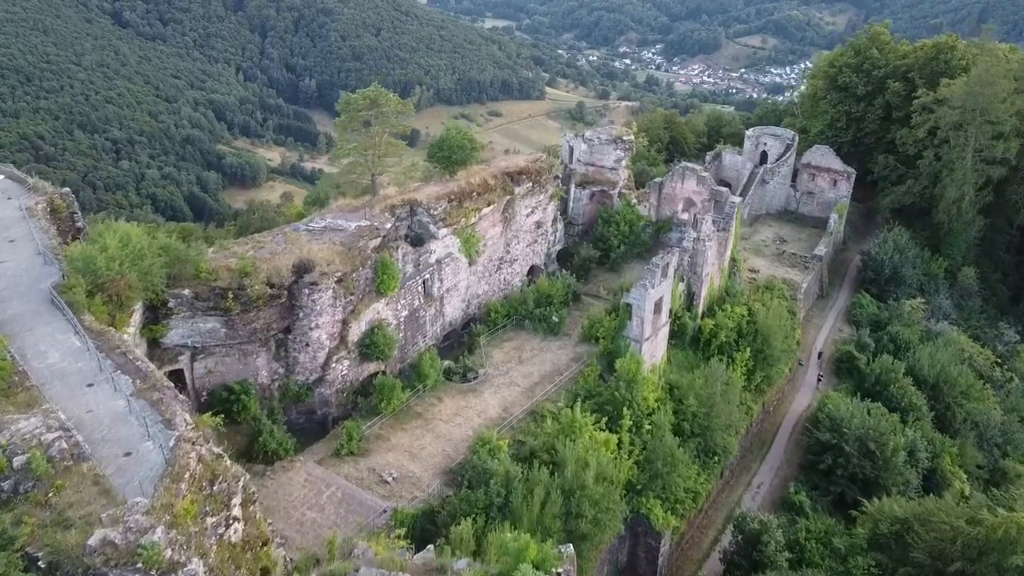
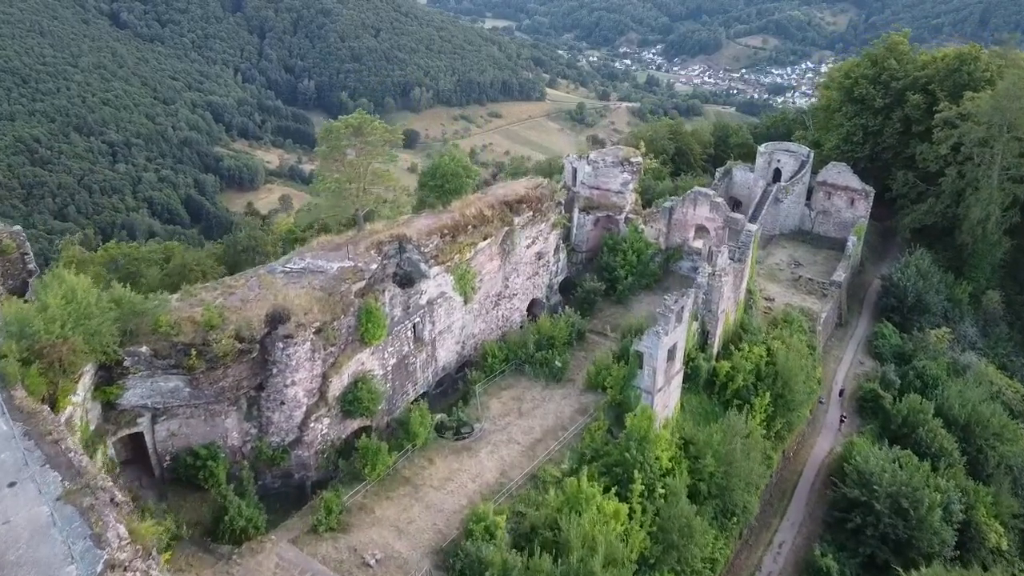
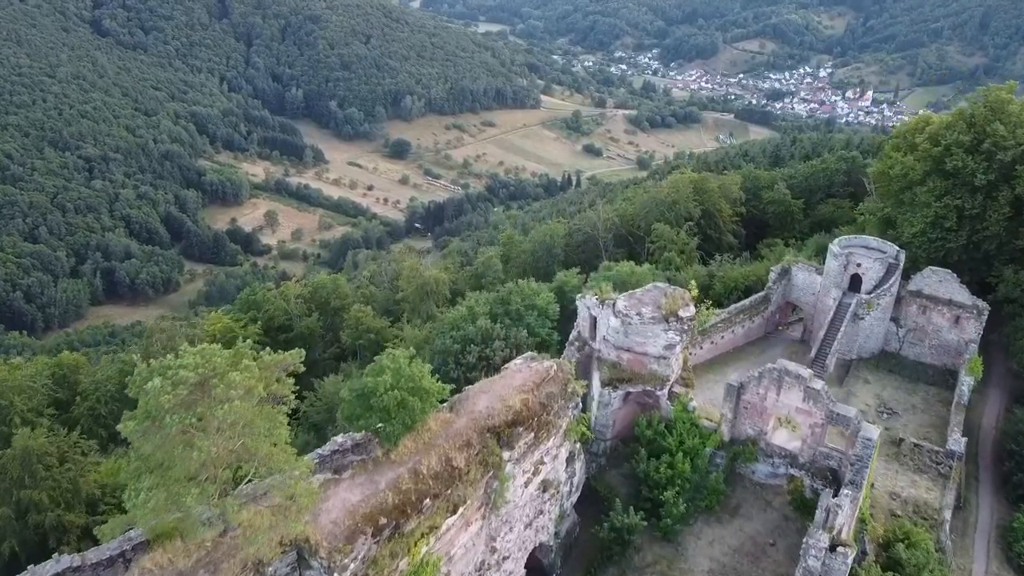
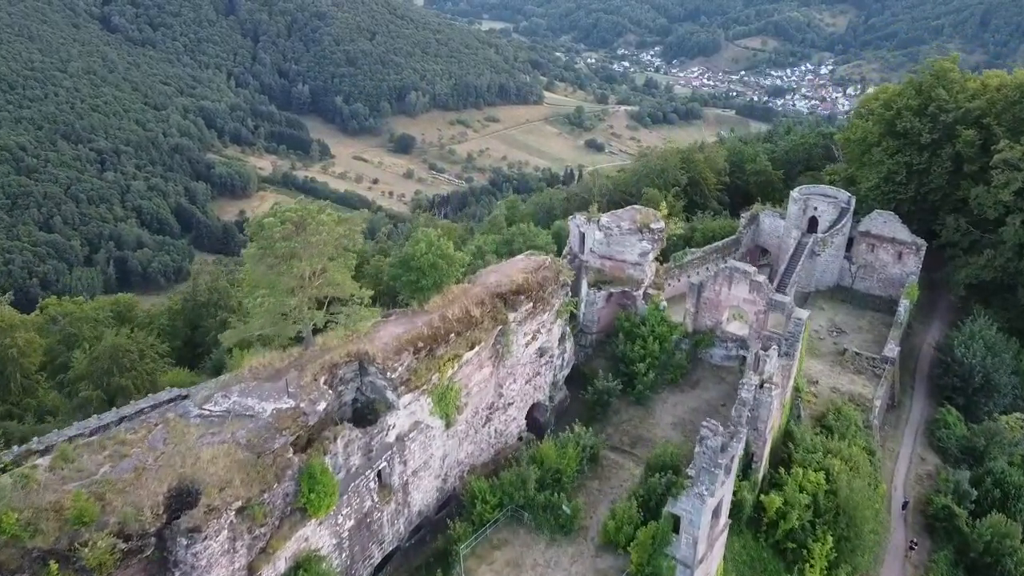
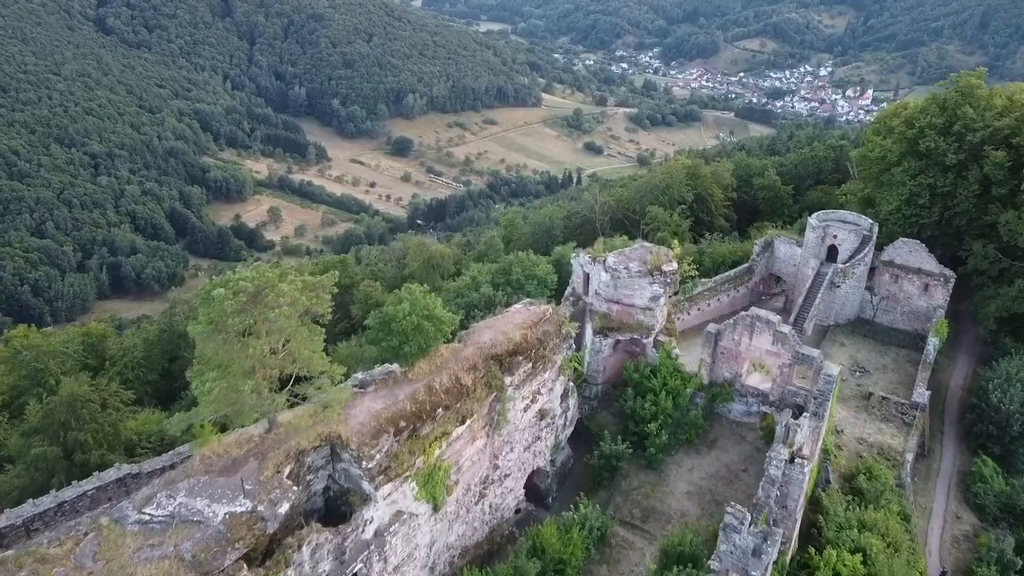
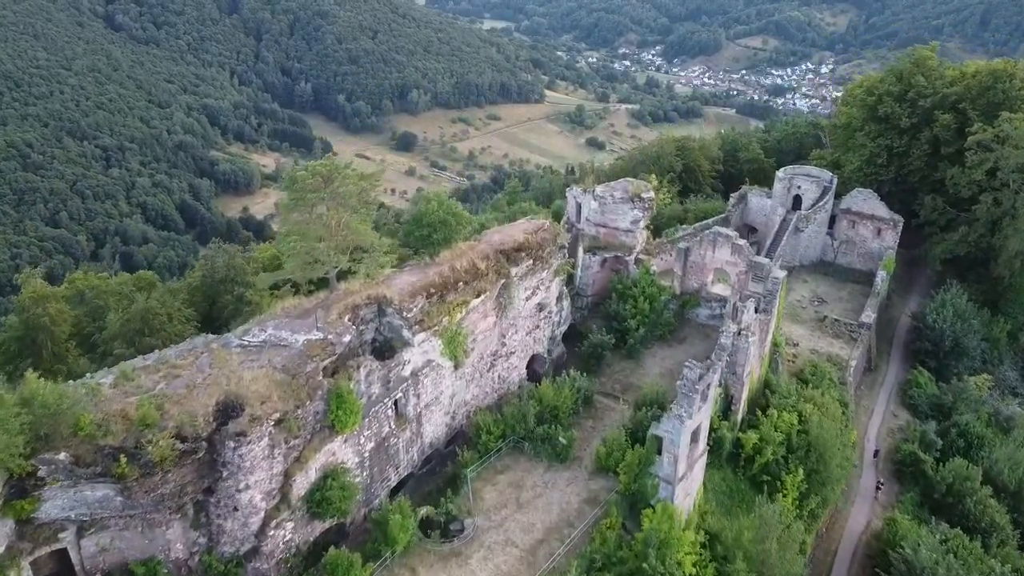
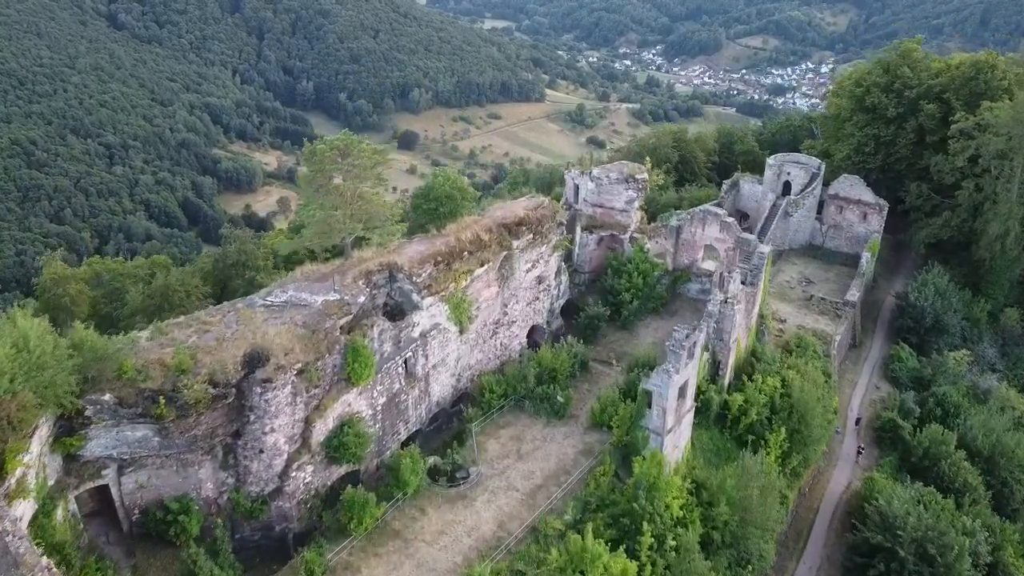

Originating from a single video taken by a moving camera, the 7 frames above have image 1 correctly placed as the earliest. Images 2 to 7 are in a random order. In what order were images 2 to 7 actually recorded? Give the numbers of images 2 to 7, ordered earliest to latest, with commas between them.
2, 7, 6, 4, 5, 3
